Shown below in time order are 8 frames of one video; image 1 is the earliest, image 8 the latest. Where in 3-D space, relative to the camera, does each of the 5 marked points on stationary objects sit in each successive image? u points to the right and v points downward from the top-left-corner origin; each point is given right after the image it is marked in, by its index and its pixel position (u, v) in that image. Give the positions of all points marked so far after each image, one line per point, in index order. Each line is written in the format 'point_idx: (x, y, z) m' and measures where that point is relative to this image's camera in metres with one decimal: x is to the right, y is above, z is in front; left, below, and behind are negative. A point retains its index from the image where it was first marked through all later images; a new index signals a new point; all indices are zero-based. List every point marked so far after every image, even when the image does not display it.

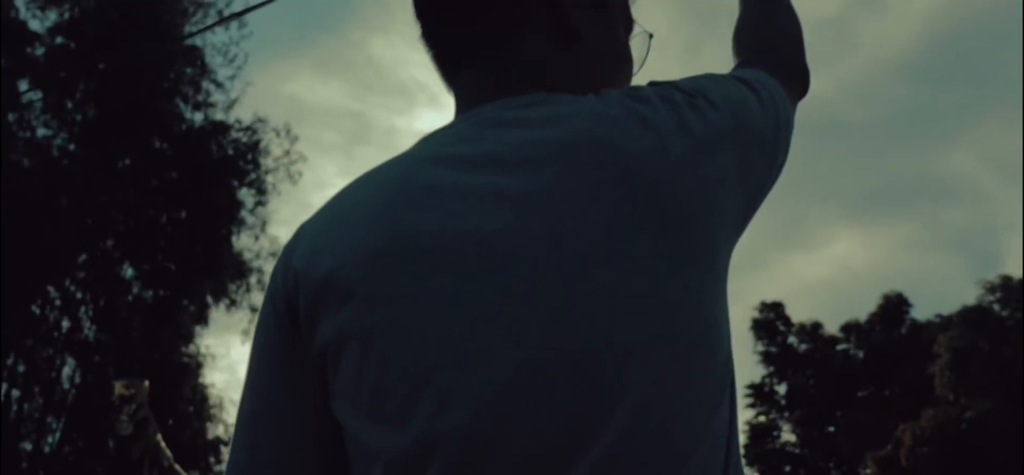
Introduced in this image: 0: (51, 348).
0: (-5.0, -1.2, +13.8) m
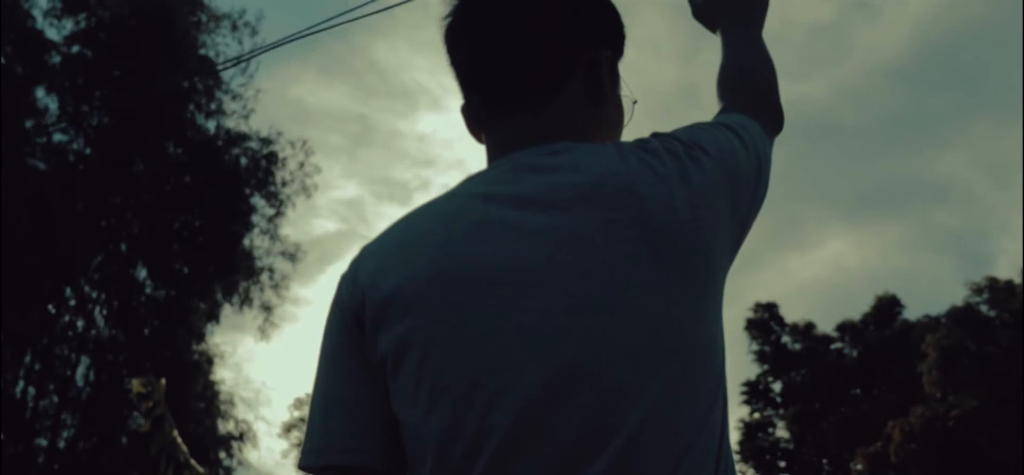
0: (-5.0, -1.2, +14.3) m
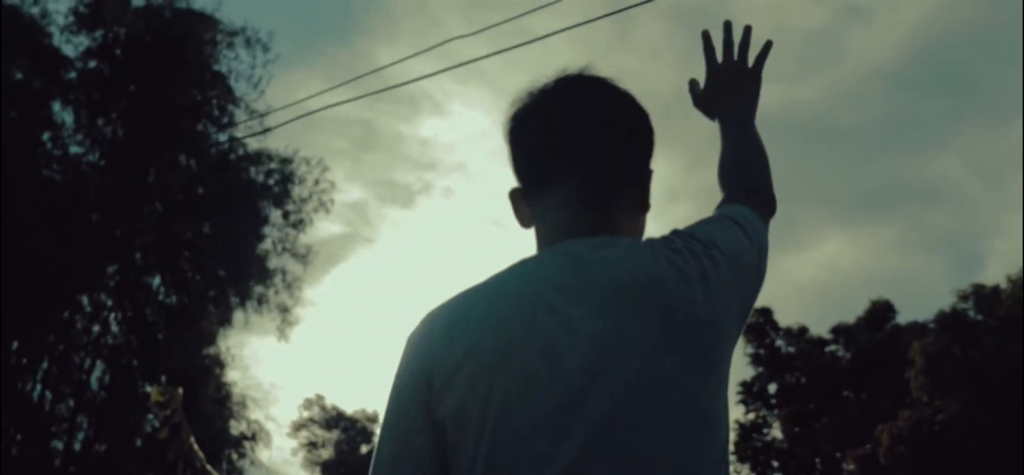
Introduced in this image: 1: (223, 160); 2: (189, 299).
0: (-4.9, -1.3, +14.7) m
1: (-3.5, +0.9, +15.6) m
2: (-3.9, -0.7, +15.4) m
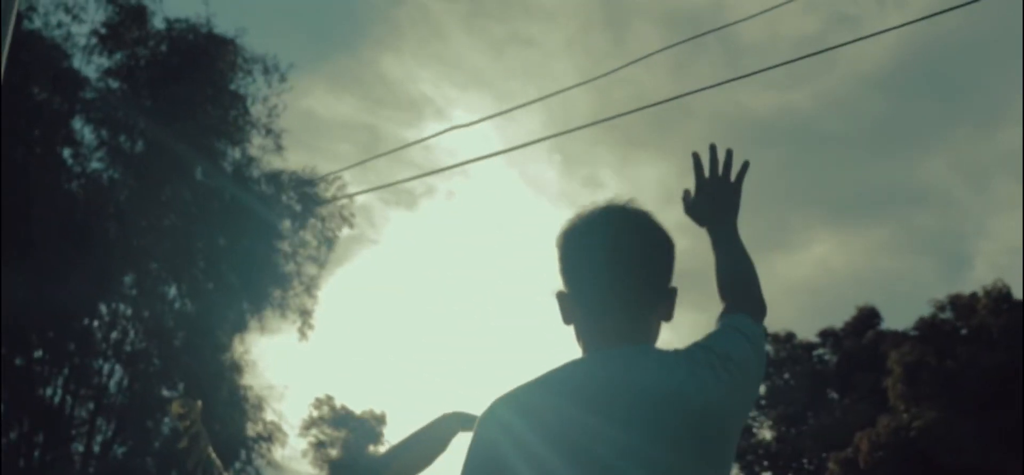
0: (-4.9, -1.5, +15.5) m
1: (-3.5, +0.8, +16.2) m
2: (-3.9, -0.9, +16.1) m
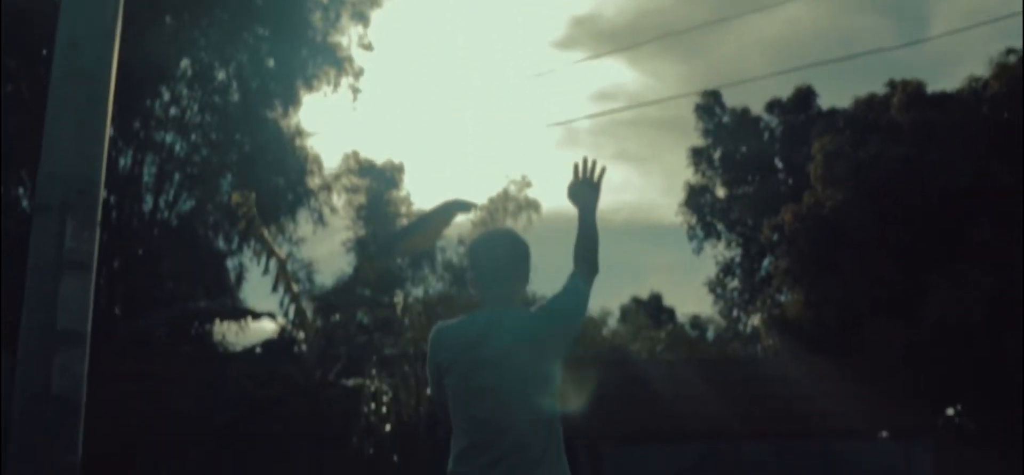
0: (-5.0, +1.5, +18.6) m
1: (-3.5, +3.9, +18.7) m
2: (-4.0, +2.3, +19.1) m
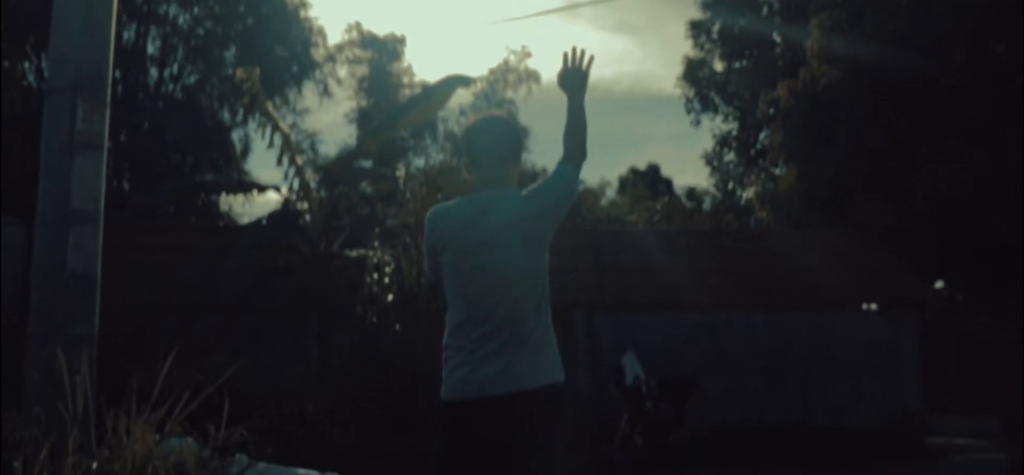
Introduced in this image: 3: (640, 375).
0: (-5.0, +3.4, +18.8) m
1: (-3.5, +5.8, +18.6) m
2: (-4.0, +4.2, +19.1) m
3: (+1.6, -1.8, +16.5) m
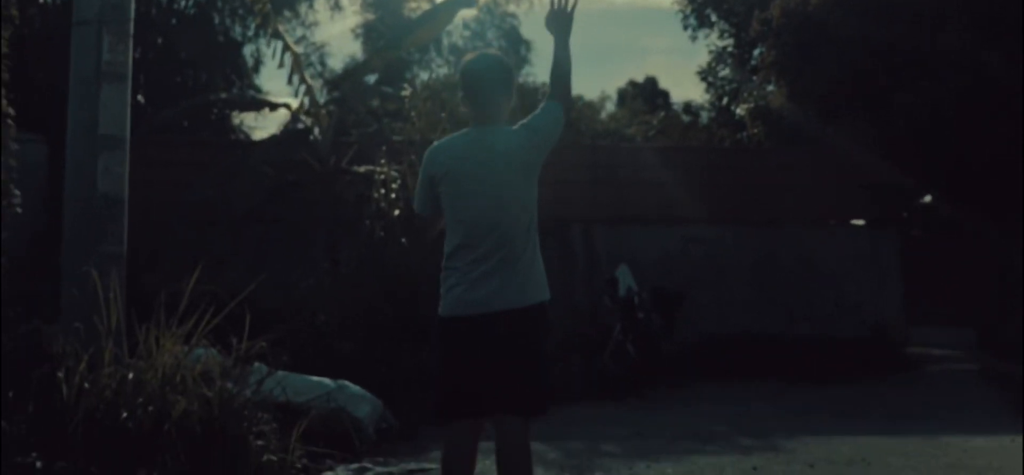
0: (-5.0, +4.7, +19.3) m
1: (-3.5, +7.1, +18.9) m
2: (-3.9, +5.6, +19.6) m
3: (+1.6, -0.7, +17.4) m
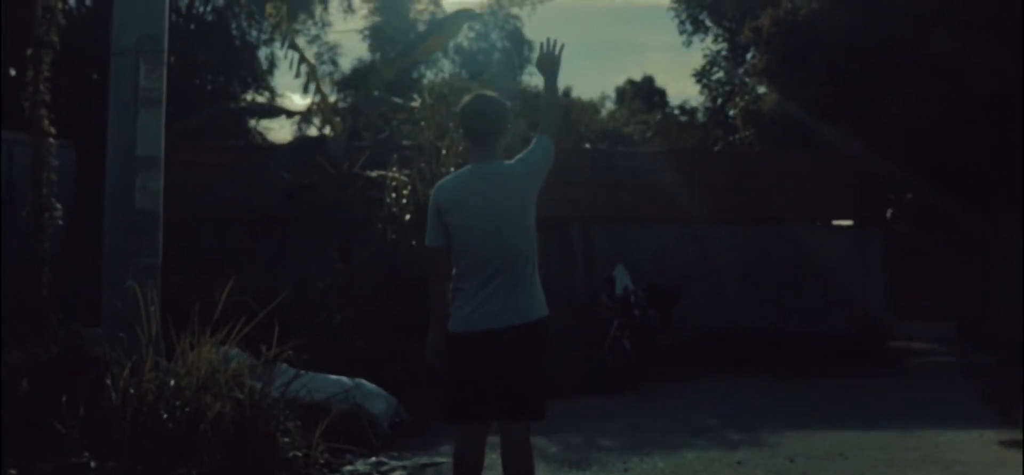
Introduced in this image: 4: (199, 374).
0: (-4.9, +4.8, +20.2) m
1: (-3.4, +7.1, +19.8) m
2: (-3.8, +5.6, +20.5) m
3: (+1.7, -0.7, +18.5) m
4: (-2.3, -1.1, +9.5) m
